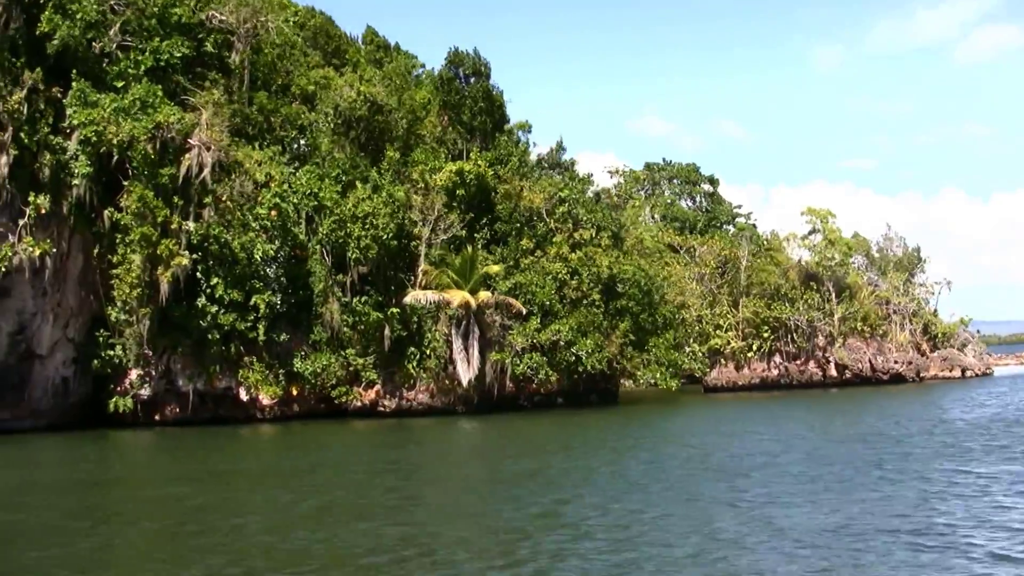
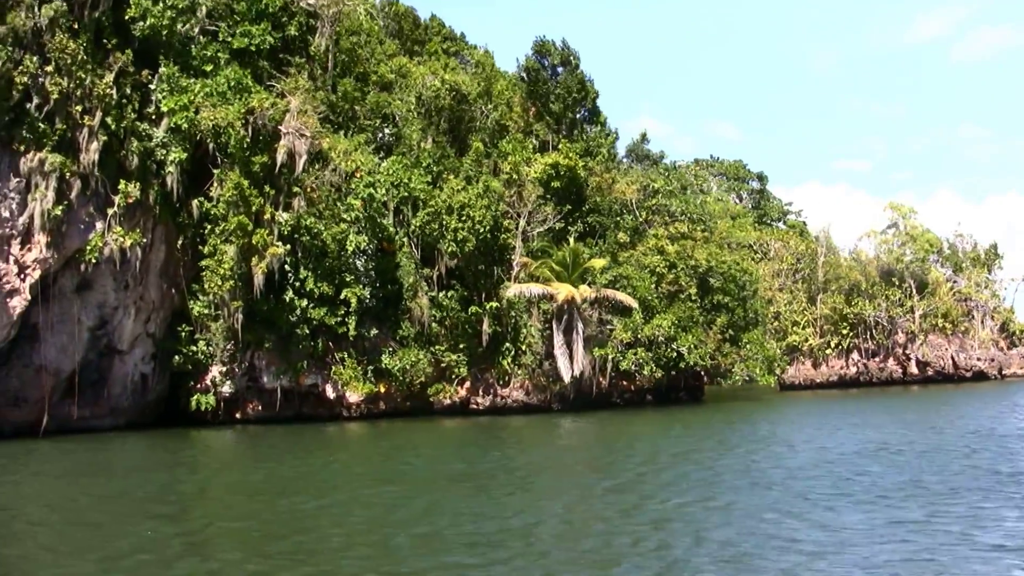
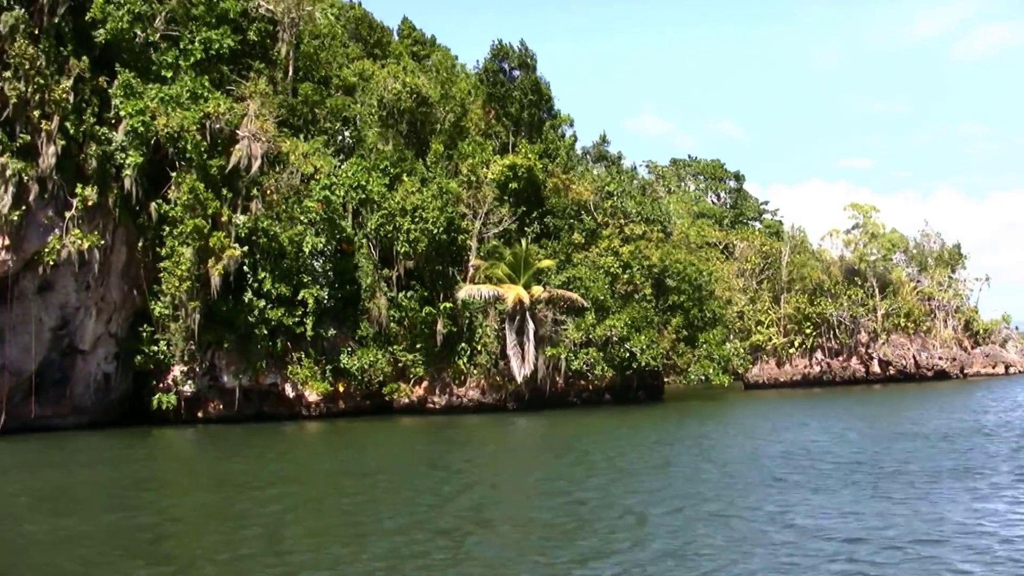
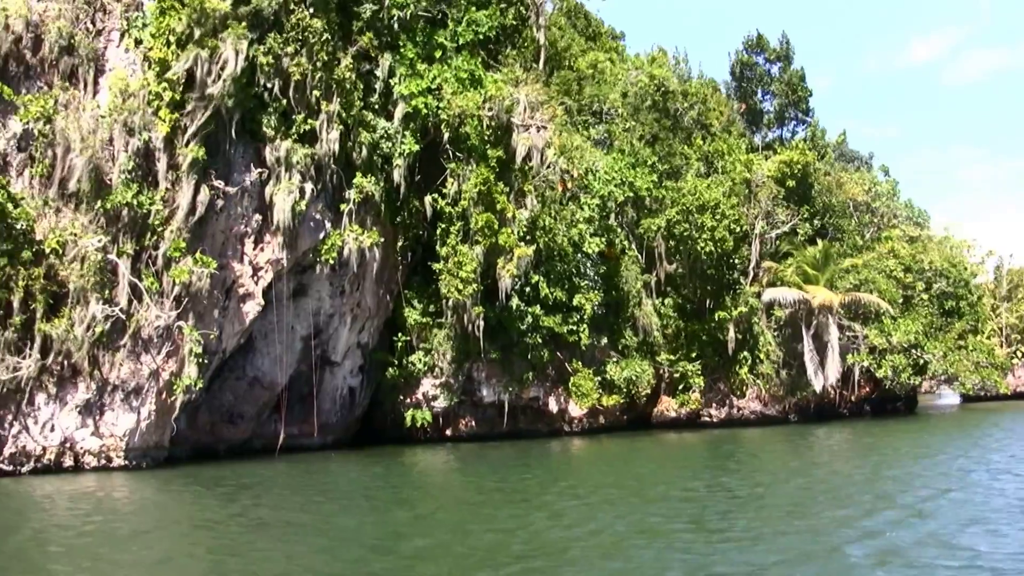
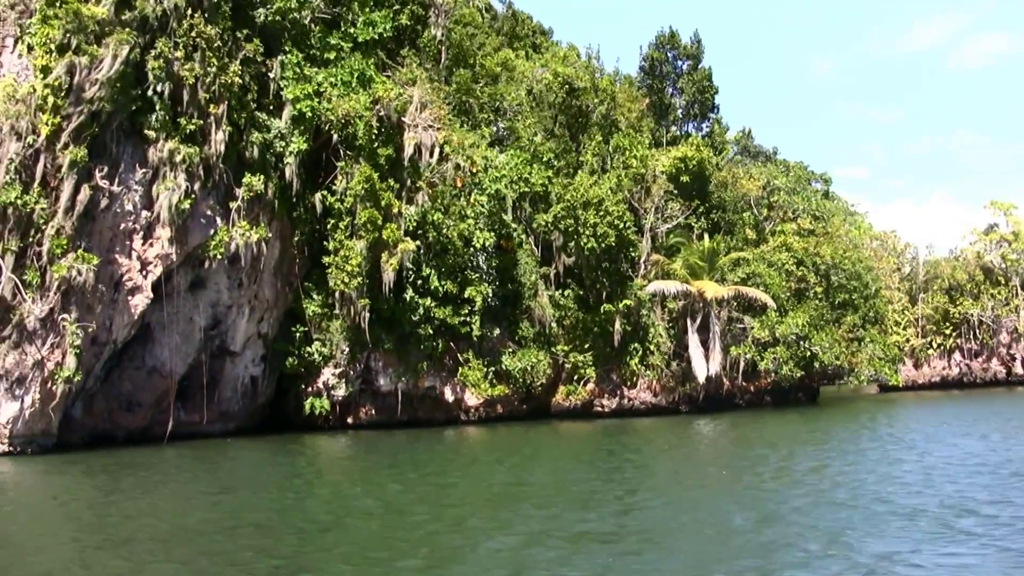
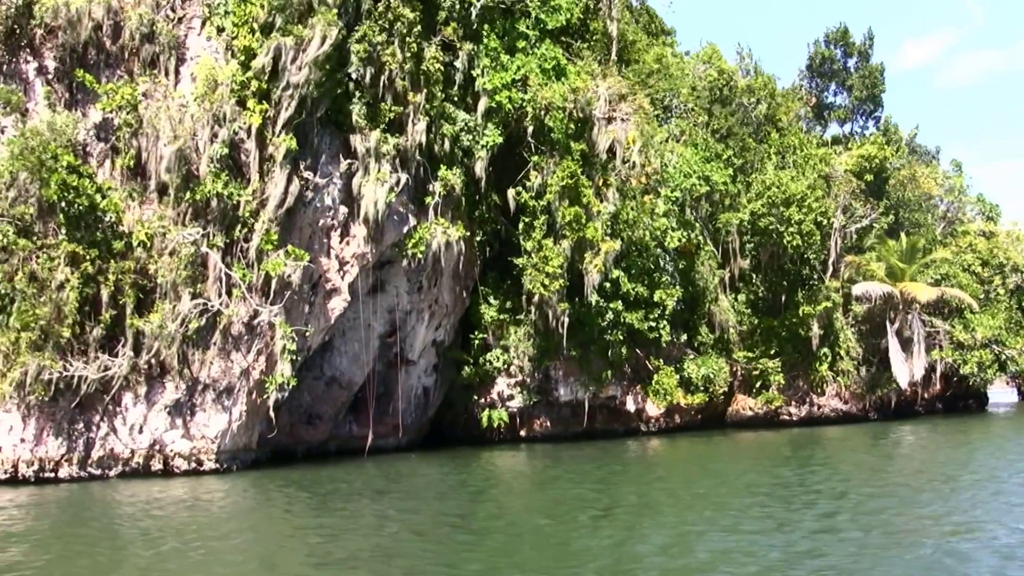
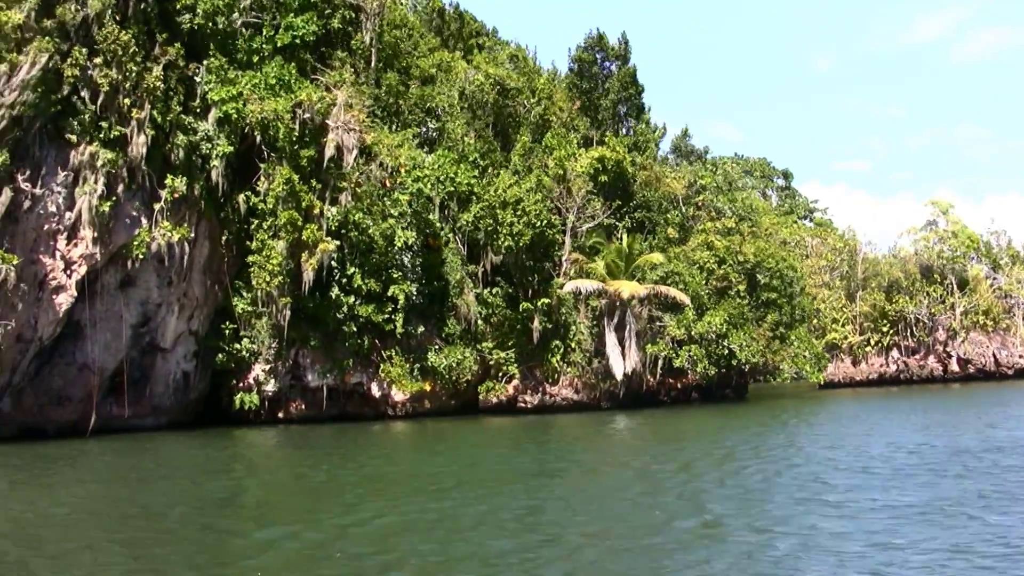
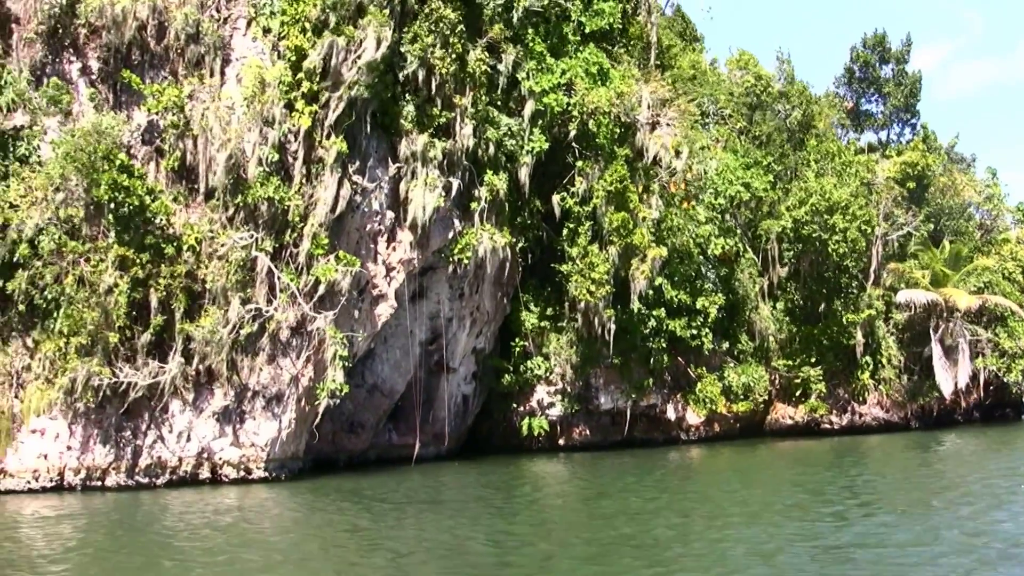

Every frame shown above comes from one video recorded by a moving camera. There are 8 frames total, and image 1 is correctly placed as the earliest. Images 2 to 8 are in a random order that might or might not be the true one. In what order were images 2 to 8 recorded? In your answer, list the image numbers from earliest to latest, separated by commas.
3, 2, 7, 5, 4, 6, 8
